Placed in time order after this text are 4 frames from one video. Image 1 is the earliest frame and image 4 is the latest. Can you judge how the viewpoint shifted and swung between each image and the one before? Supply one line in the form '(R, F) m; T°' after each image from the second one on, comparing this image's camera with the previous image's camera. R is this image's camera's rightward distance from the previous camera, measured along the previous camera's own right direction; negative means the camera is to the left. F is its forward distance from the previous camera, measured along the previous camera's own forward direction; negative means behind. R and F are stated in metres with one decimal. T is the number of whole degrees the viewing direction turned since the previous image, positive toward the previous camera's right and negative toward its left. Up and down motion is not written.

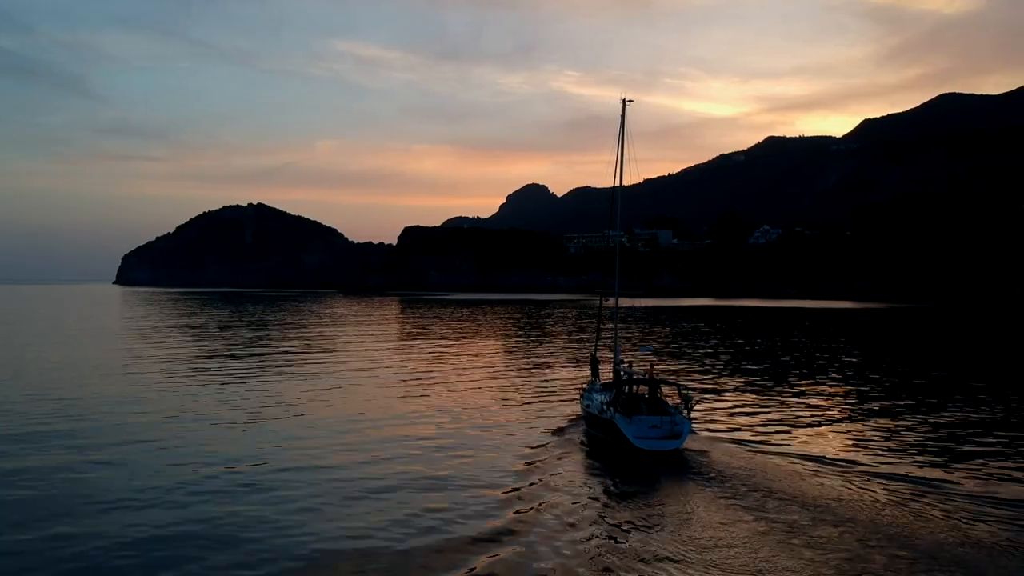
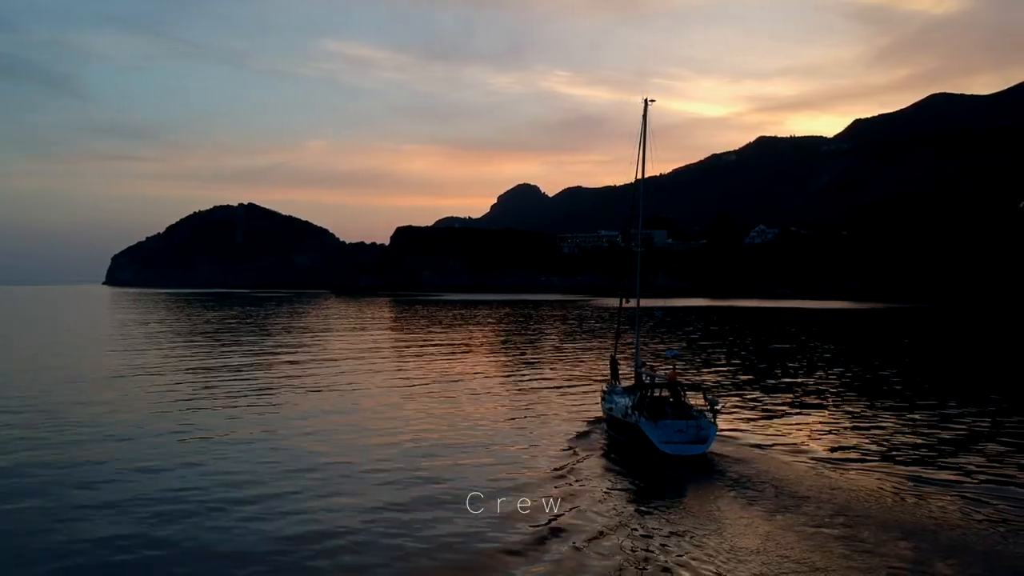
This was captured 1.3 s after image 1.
(-0.6, +0.4) m; 0°
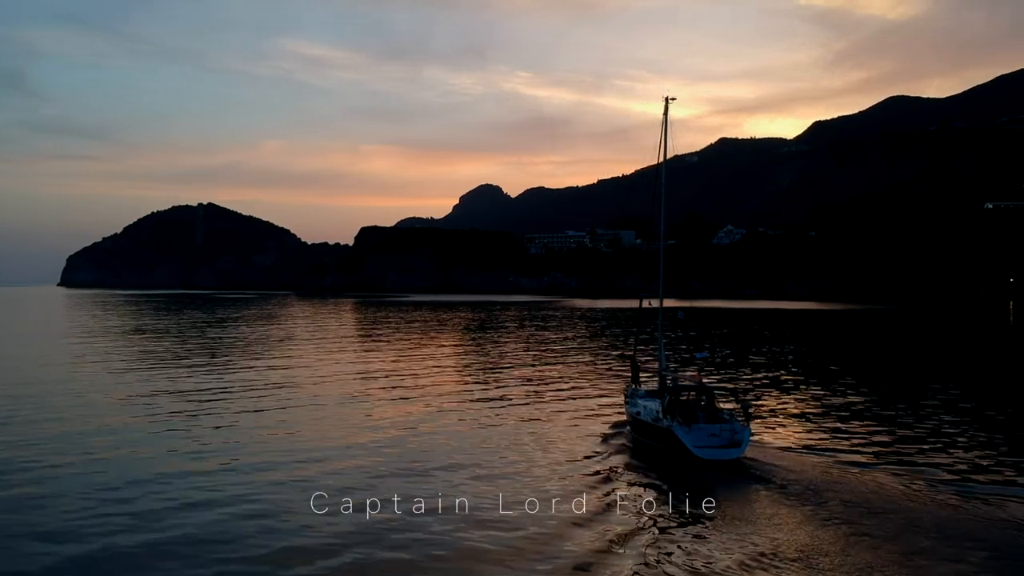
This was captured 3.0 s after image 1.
(-1.3, +0.7) m; +2°
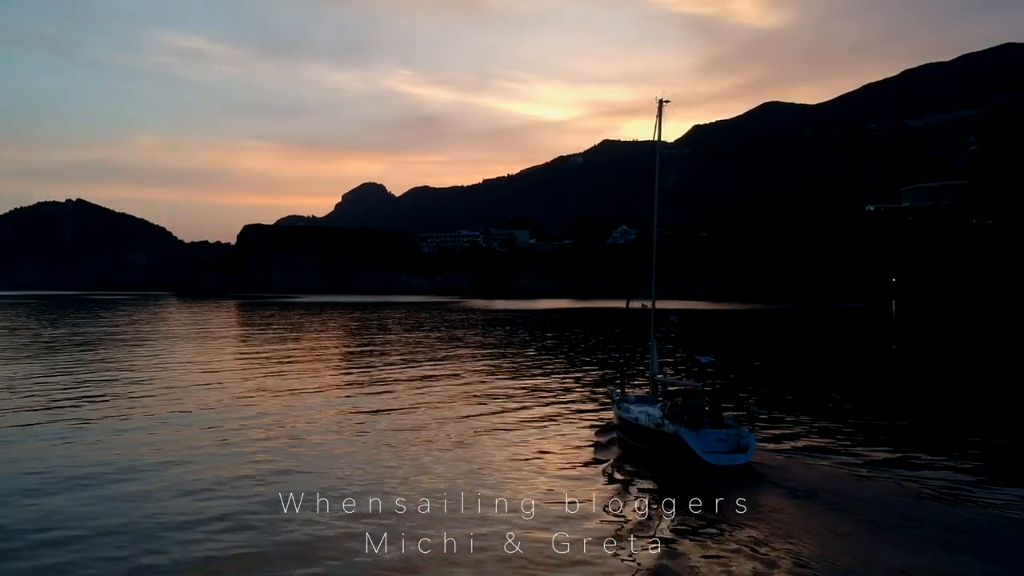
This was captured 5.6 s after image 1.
(-2.2, +1.1) m; +6°
